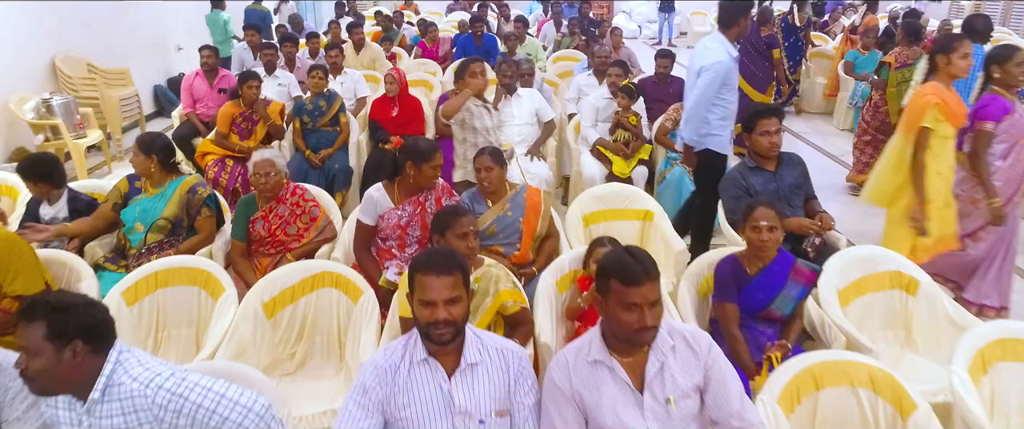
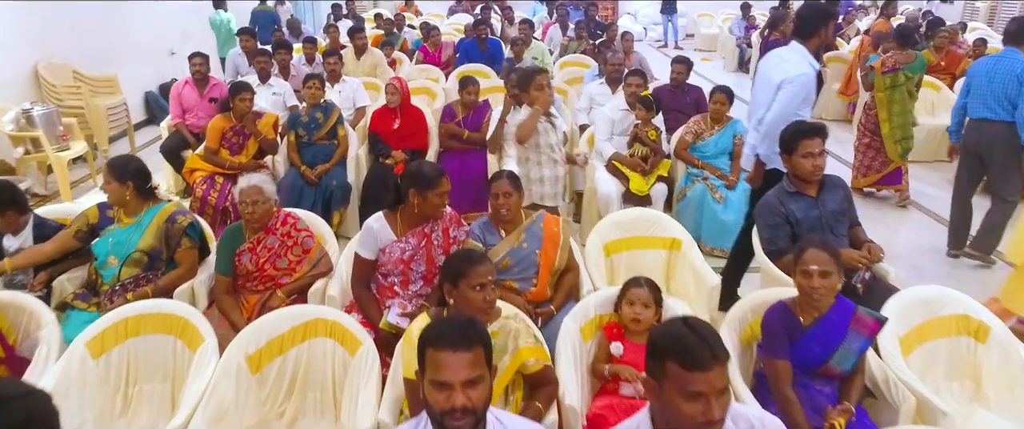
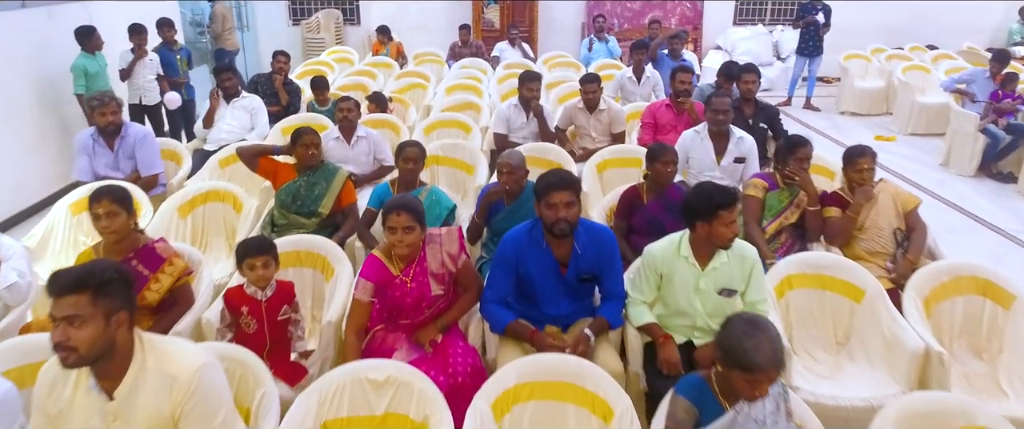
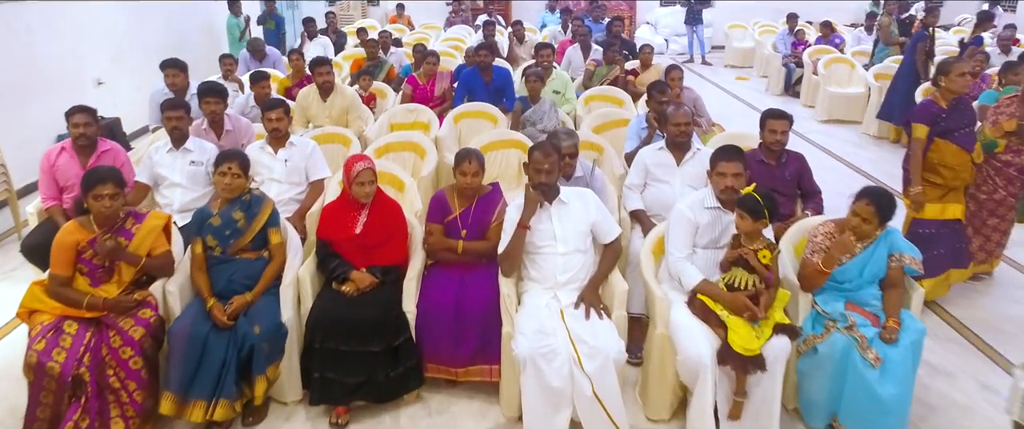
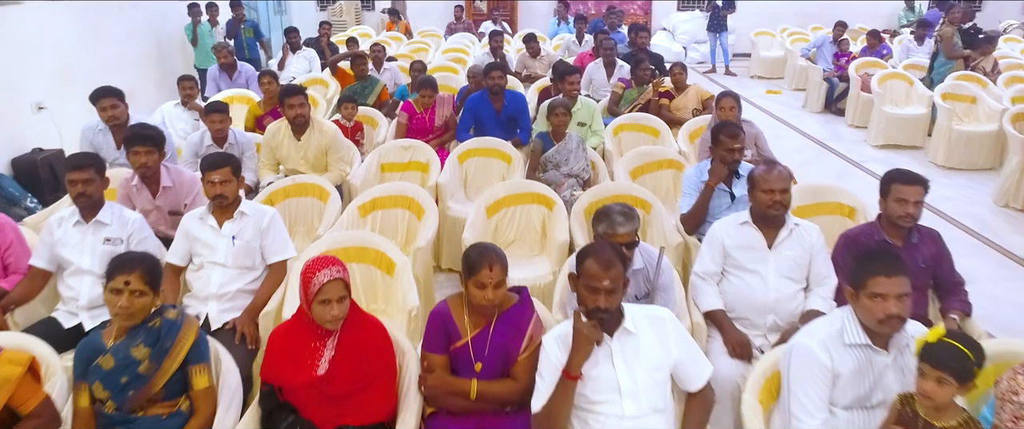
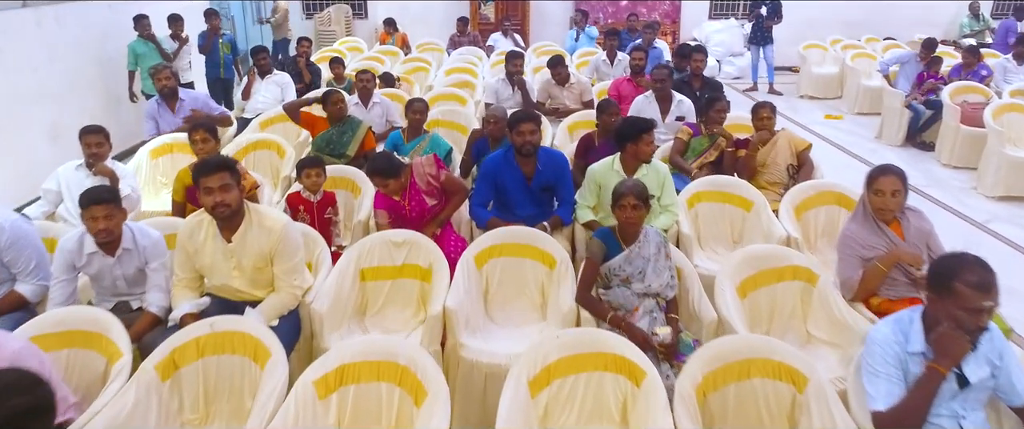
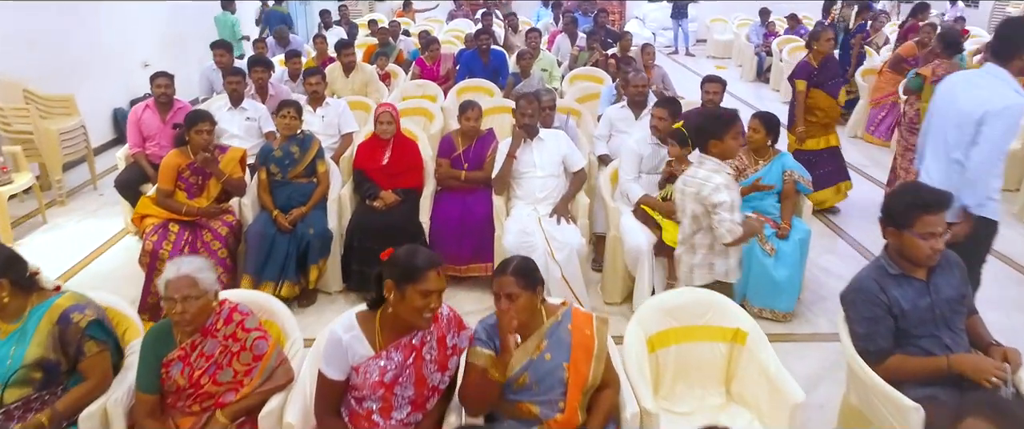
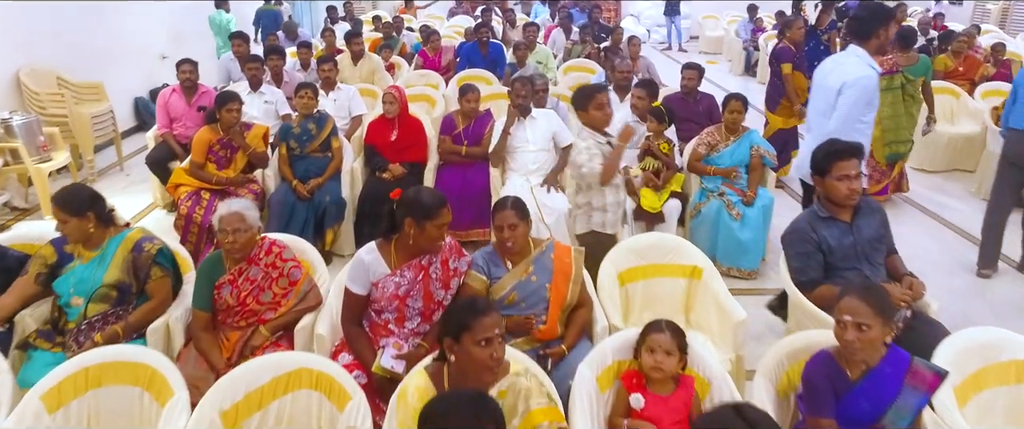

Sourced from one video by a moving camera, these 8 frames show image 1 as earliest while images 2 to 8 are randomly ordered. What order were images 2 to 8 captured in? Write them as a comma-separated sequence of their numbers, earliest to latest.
2, 8, 7, 4, 5, 6, 3
